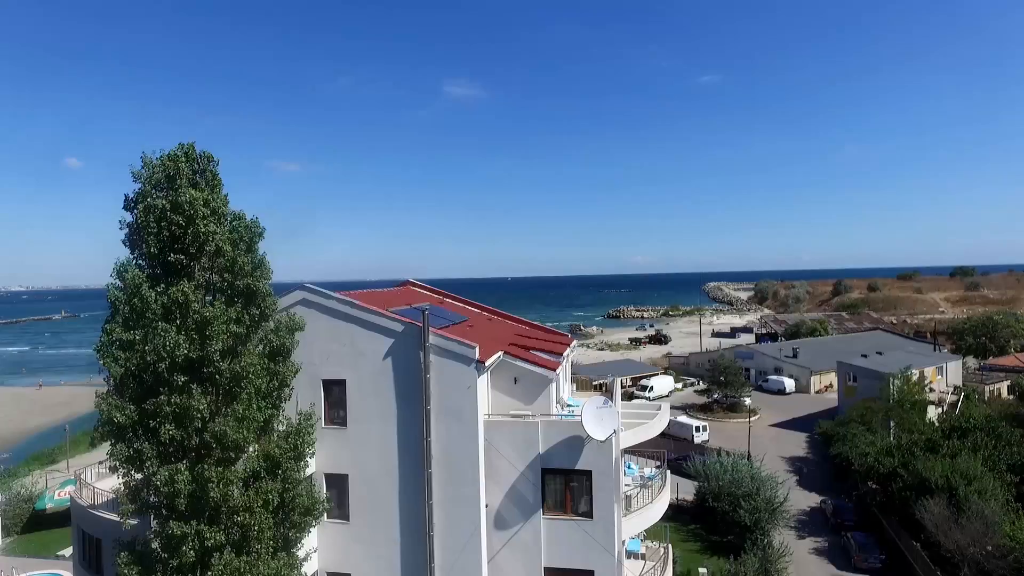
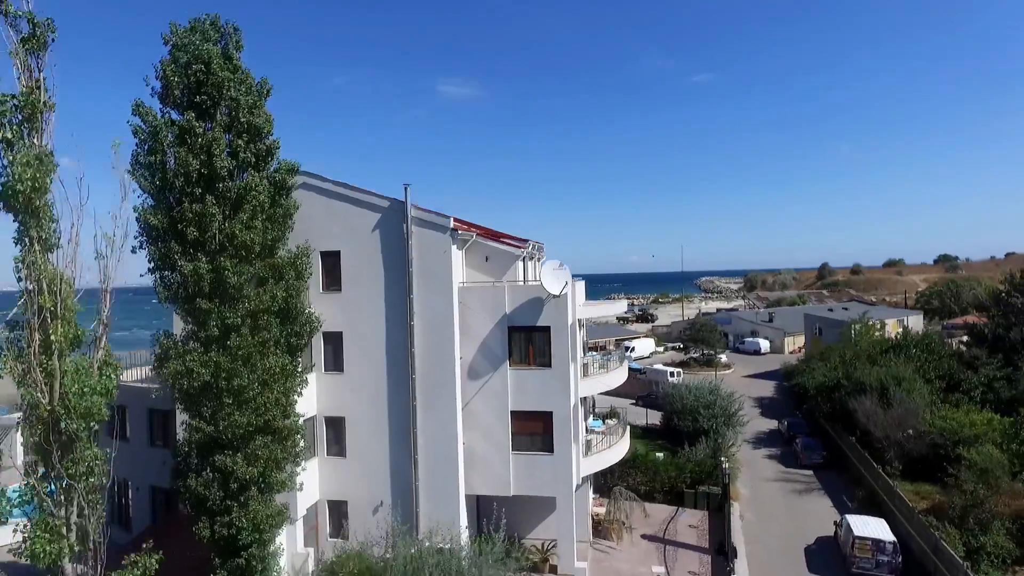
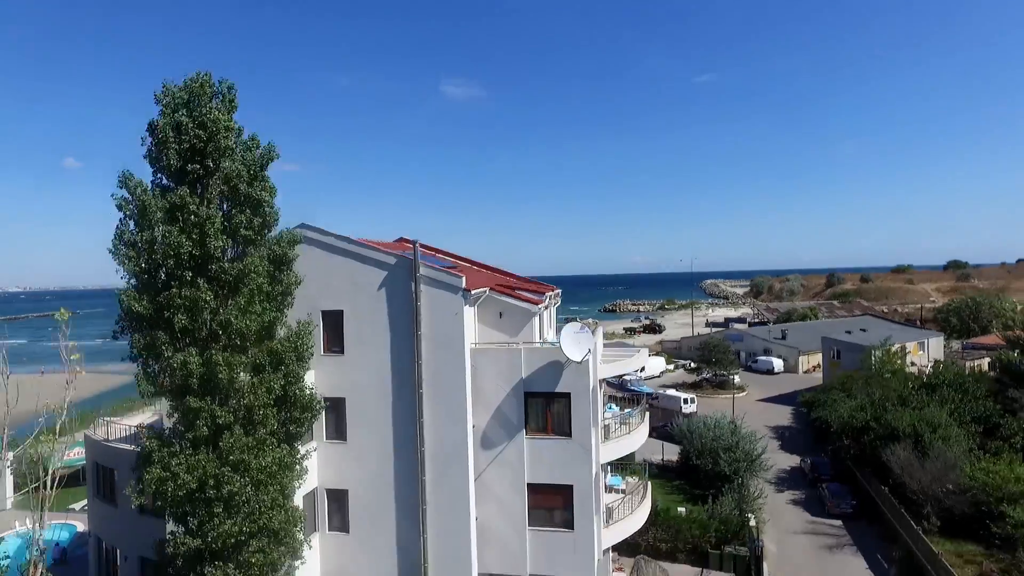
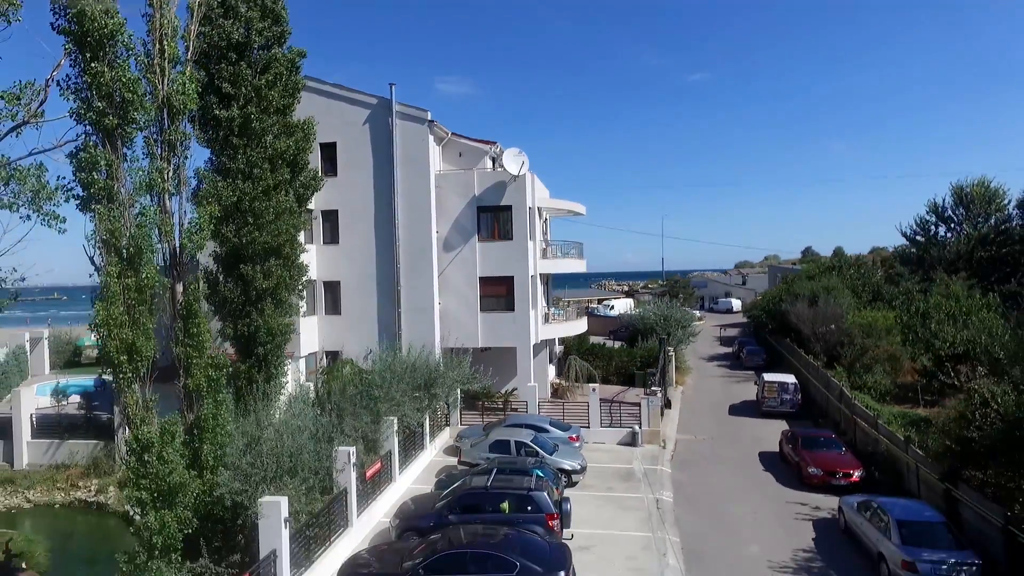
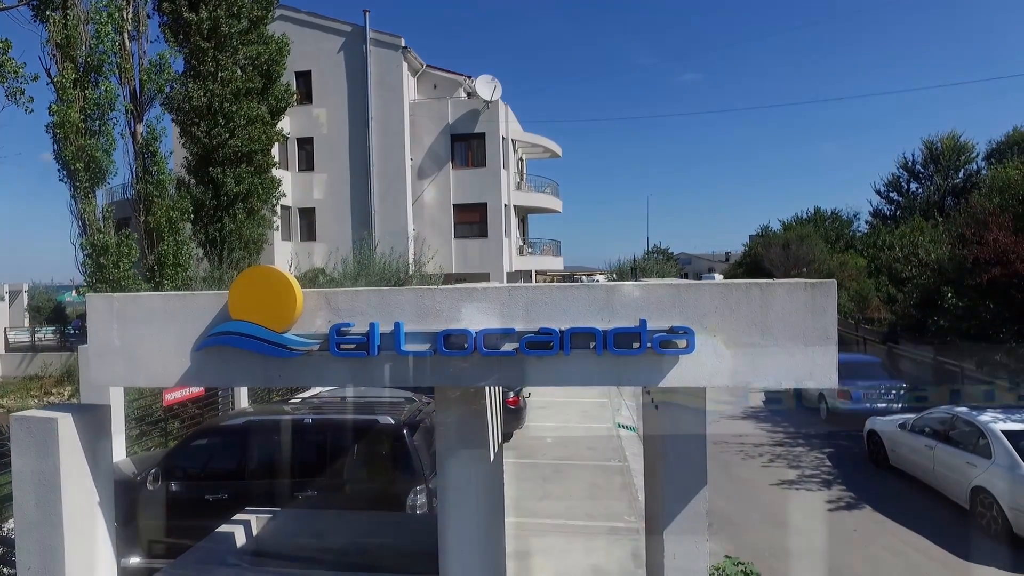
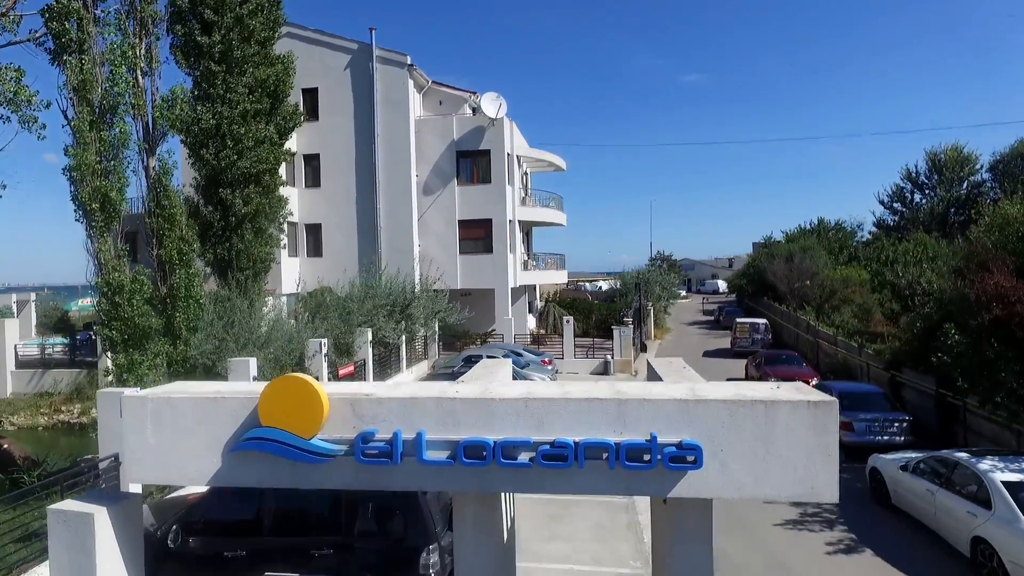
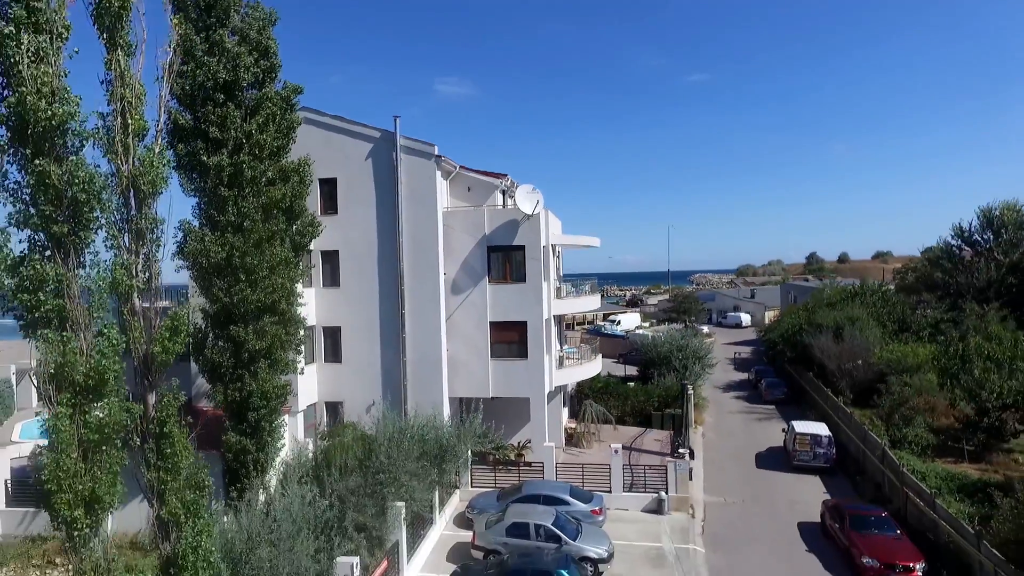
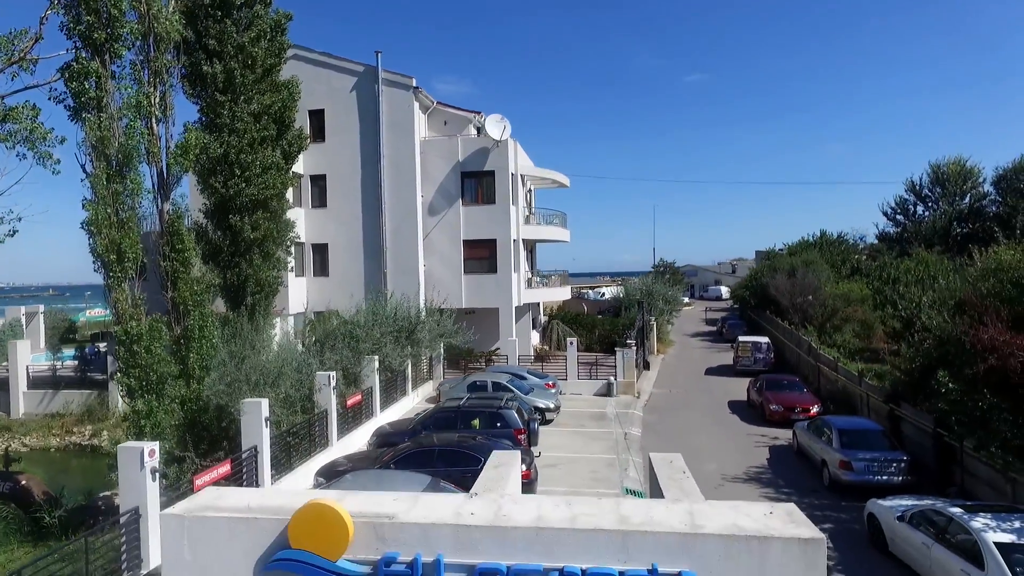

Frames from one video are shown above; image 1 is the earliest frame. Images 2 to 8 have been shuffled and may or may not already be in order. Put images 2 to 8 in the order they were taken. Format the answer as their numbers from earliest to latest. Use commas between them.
3, 2, 7, 4, 8, 6, 5
